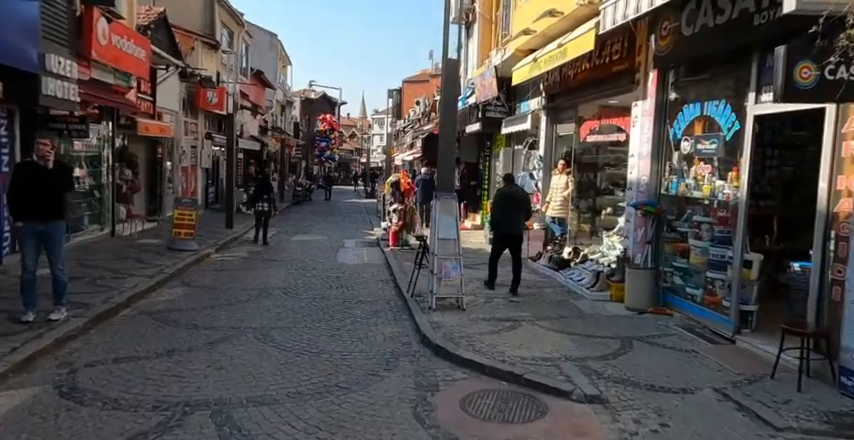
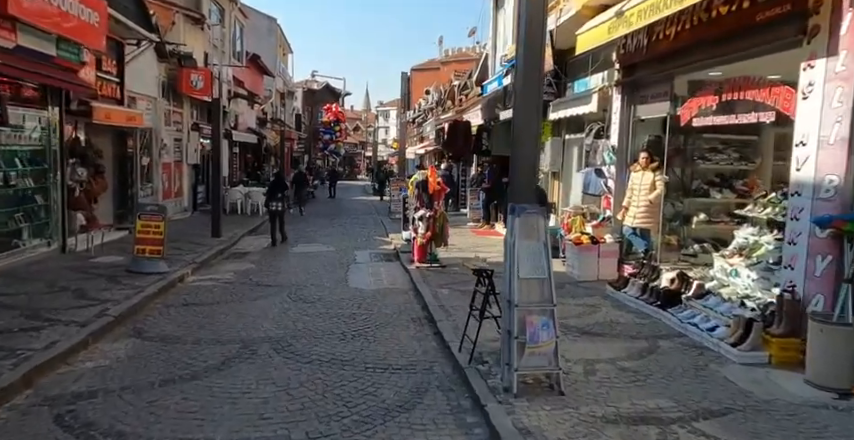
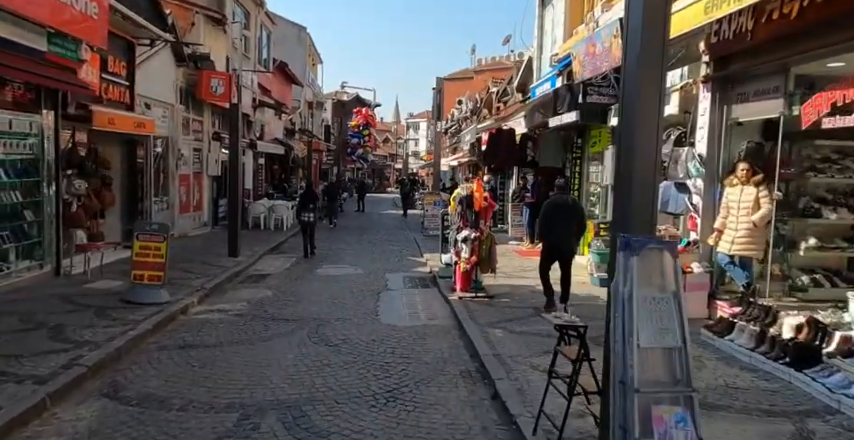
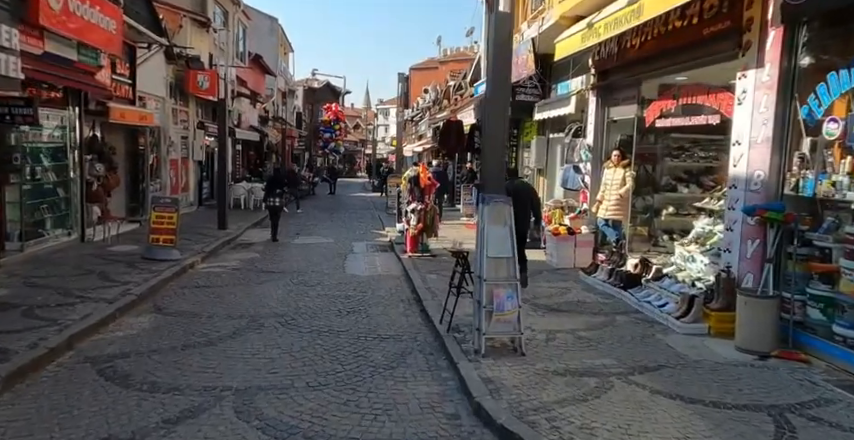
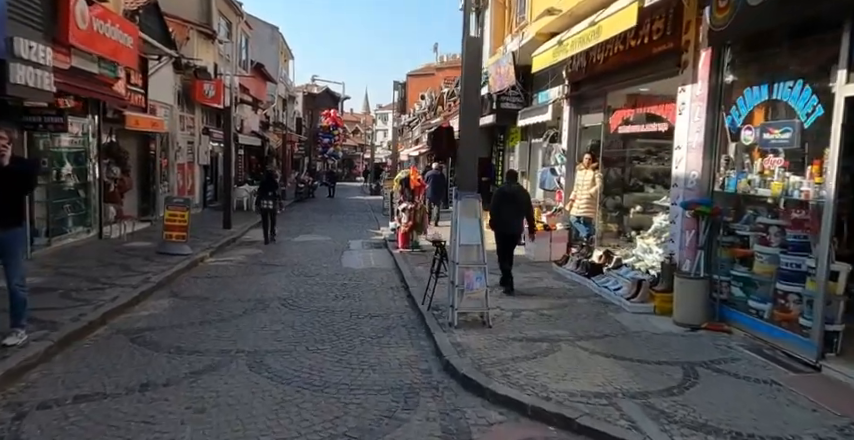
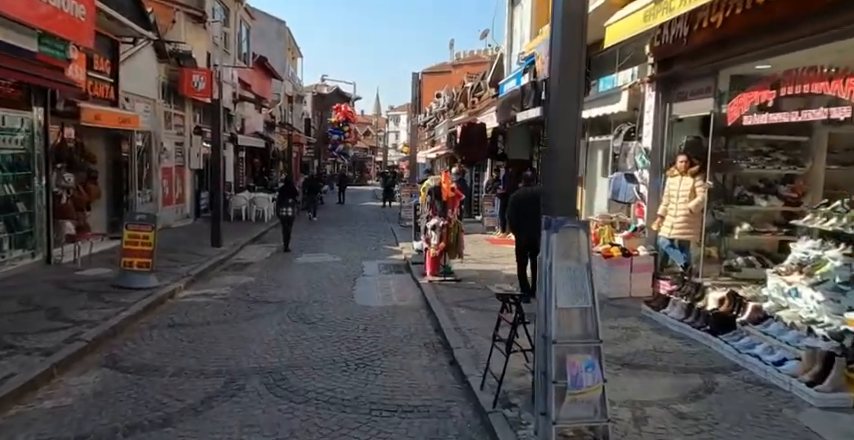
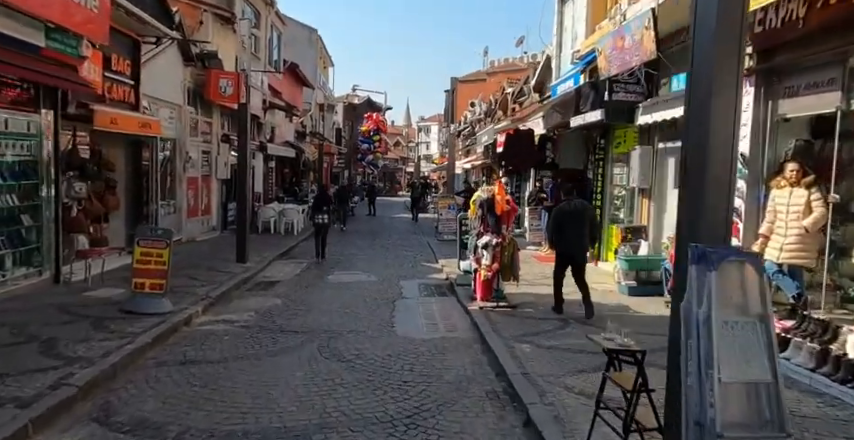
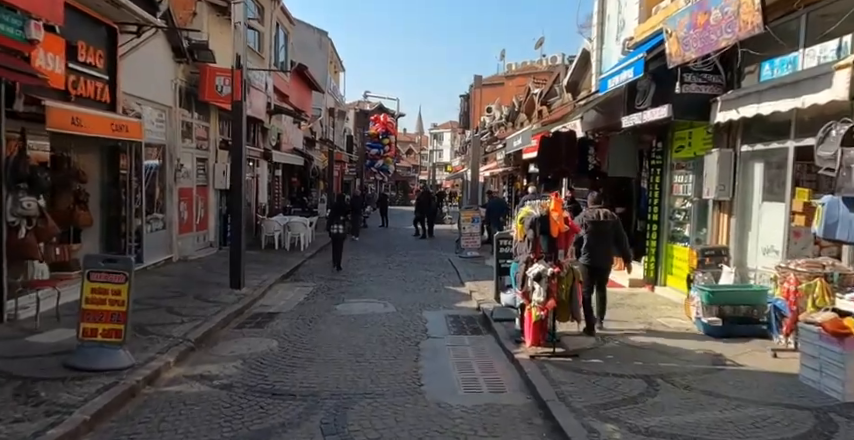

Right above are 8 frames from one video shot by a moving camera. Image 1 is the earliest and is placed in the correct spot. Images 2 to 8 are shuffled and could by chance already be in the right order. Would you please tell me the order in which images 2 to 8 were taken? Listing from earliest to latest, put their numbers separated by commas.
5, 4, 2, 6, 3, 7, 8
